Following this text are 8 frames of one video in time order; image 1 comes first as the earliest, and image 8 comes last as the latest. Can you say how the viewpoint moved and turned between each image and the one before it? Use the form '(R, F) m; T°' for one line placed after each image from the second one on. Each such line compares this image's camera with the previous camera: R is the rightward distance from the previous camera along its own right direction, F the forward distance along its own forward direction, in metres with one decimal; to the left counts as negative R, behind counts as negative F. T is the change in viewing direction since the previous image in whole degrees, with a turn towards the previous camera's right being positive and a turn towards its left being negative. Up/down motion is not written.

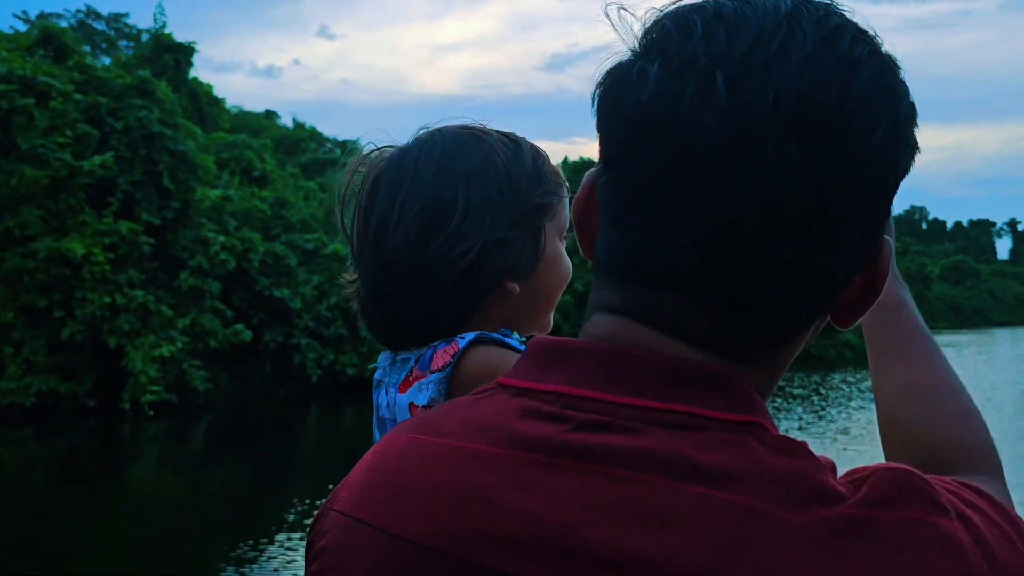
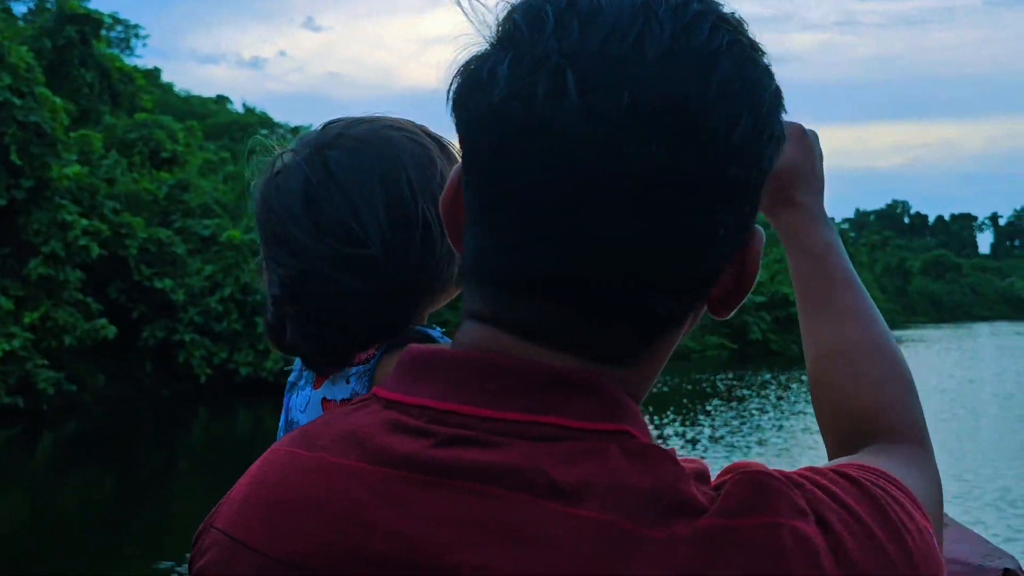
(+0.2, +0.1) m; +1°
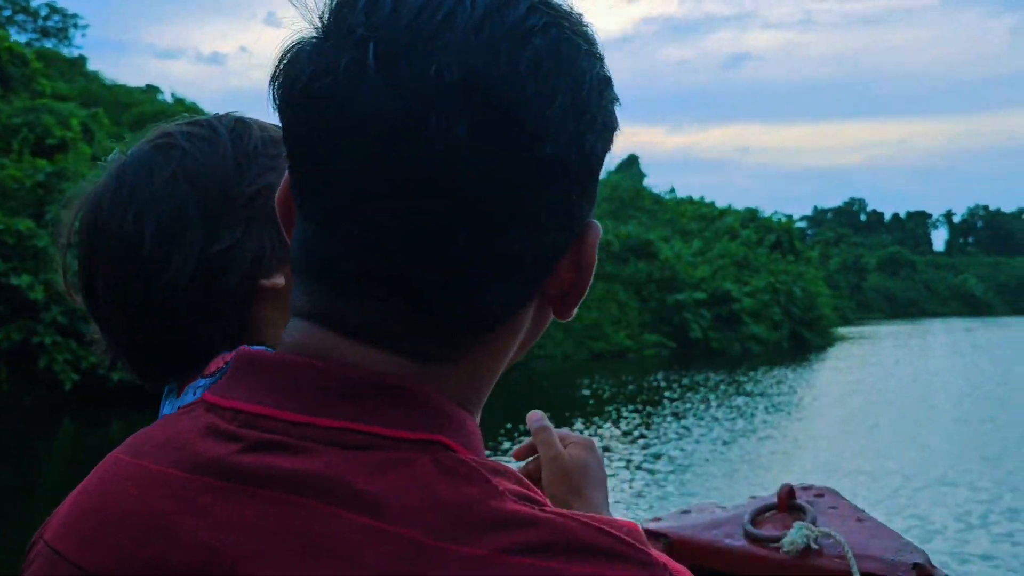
(+0.2, +0.1) m; +2°
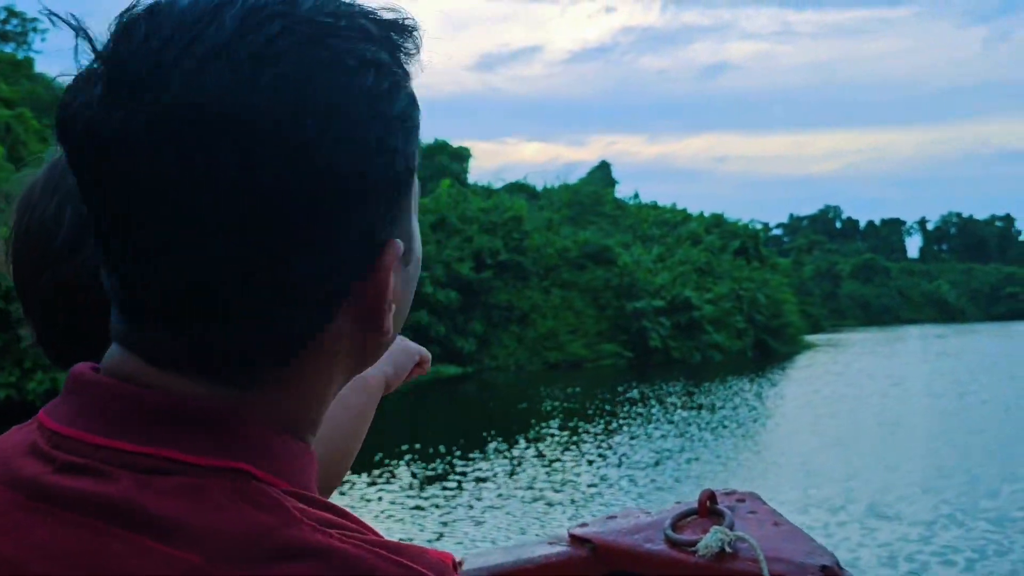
(+0.3, 0.0) m; +1°
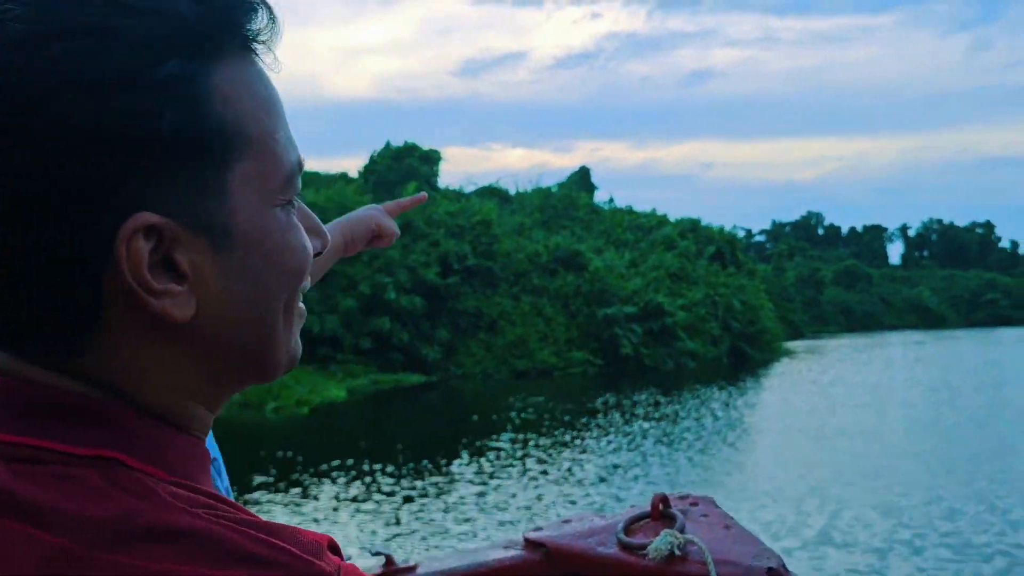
(+0.1, 0.0) m; +1°
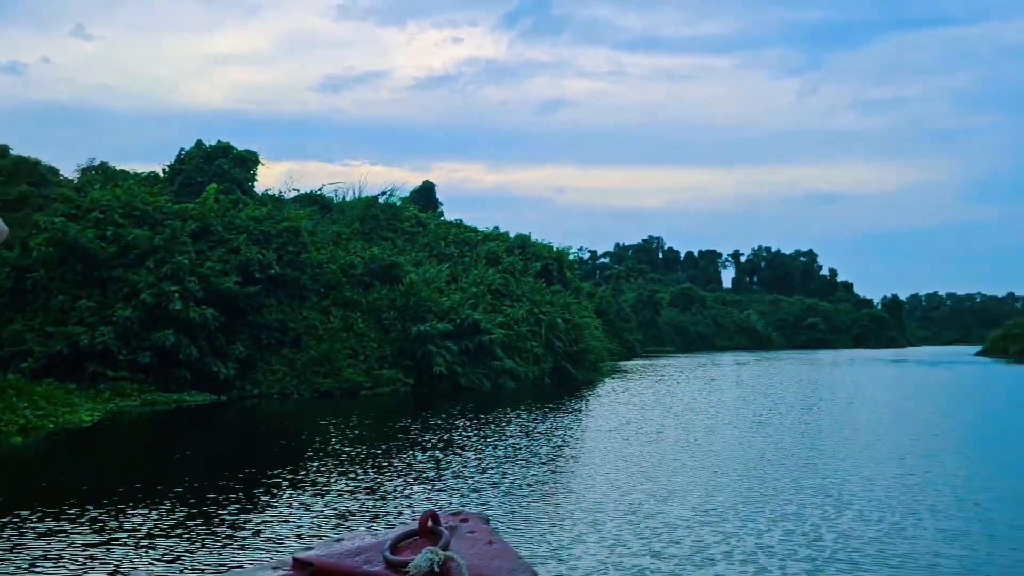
(+0.3, +0.2) m; +10°
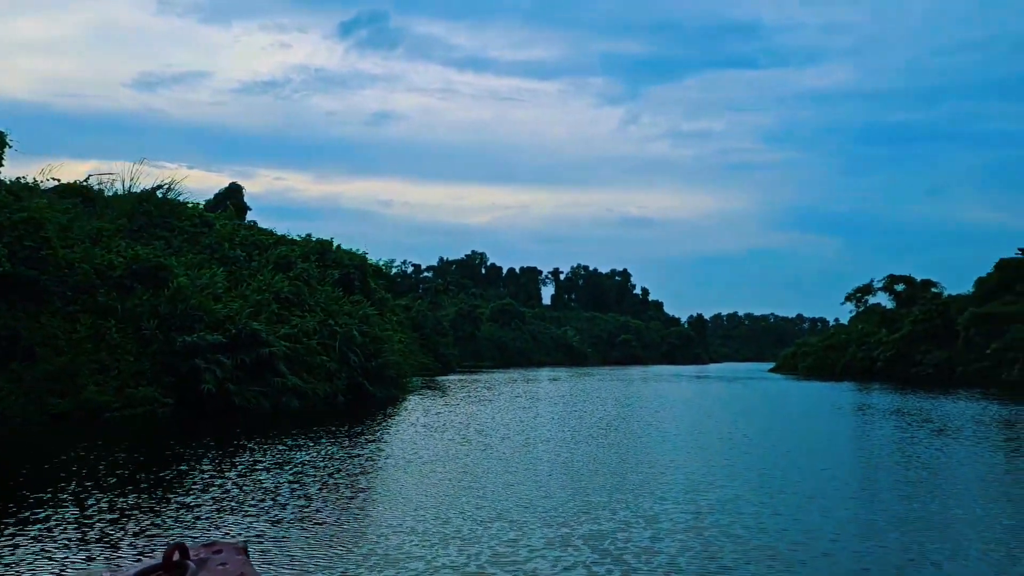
(+0.2, +0.5) m; +12°
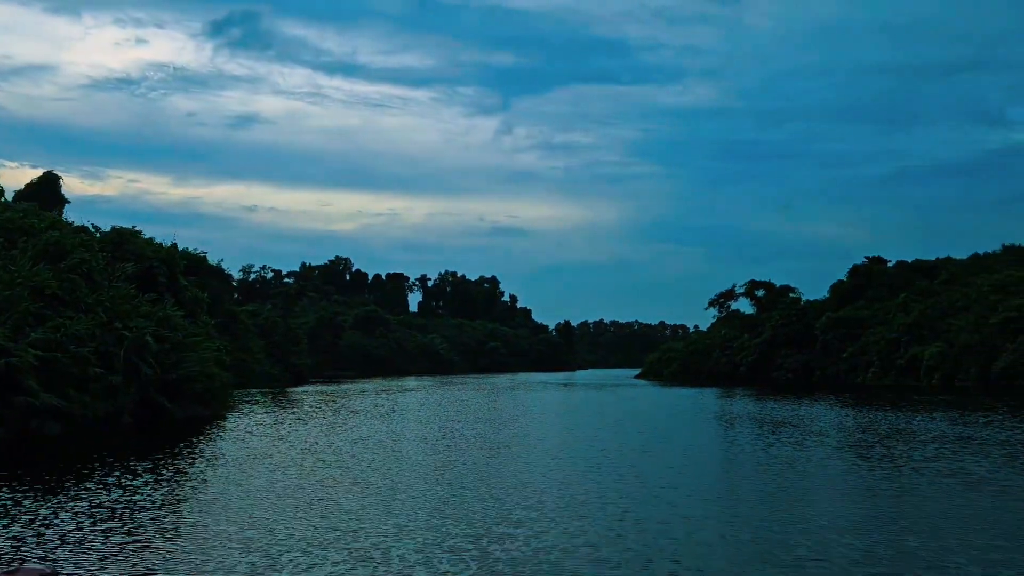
(+0.2, +1.0) m; +9°
